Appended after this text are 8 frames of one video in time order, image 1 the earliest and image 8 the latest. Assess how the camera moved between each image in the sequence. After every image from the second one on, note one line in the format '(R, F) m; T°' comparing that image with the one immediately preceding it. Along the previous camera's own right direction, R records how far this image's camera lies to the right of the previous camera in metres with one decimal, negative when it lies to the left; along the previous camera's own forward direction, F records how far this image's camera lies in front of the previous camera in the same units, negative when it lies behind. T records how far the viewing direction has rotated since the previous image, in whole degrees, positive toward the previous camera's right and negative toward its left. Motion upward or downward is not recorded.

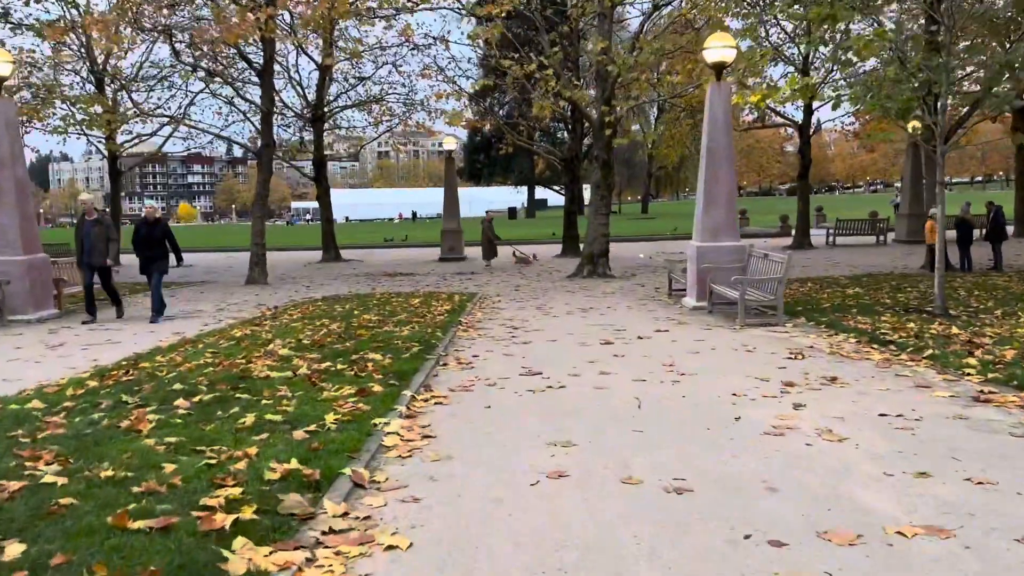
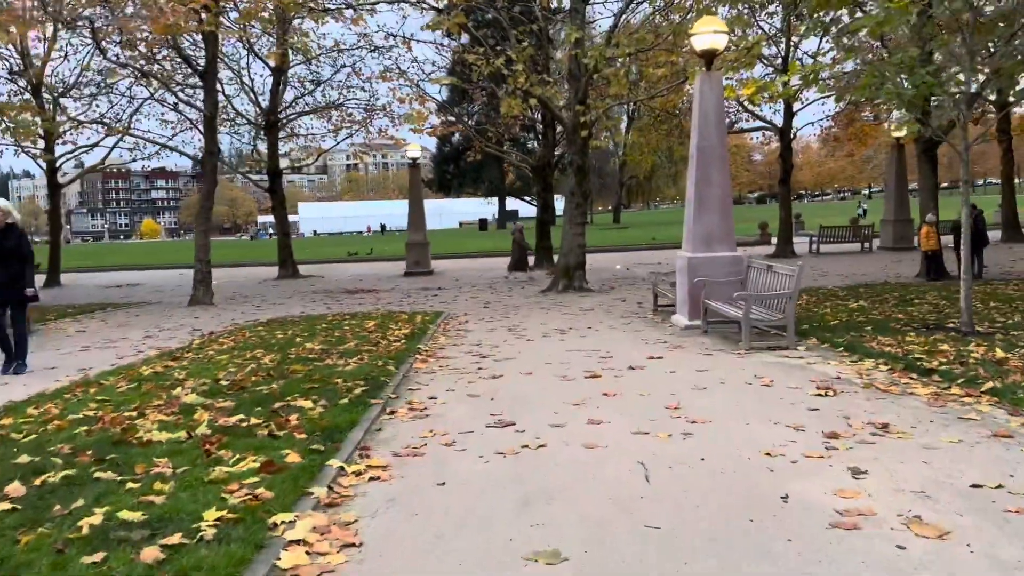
(+0.1, +1.5) m; +2°
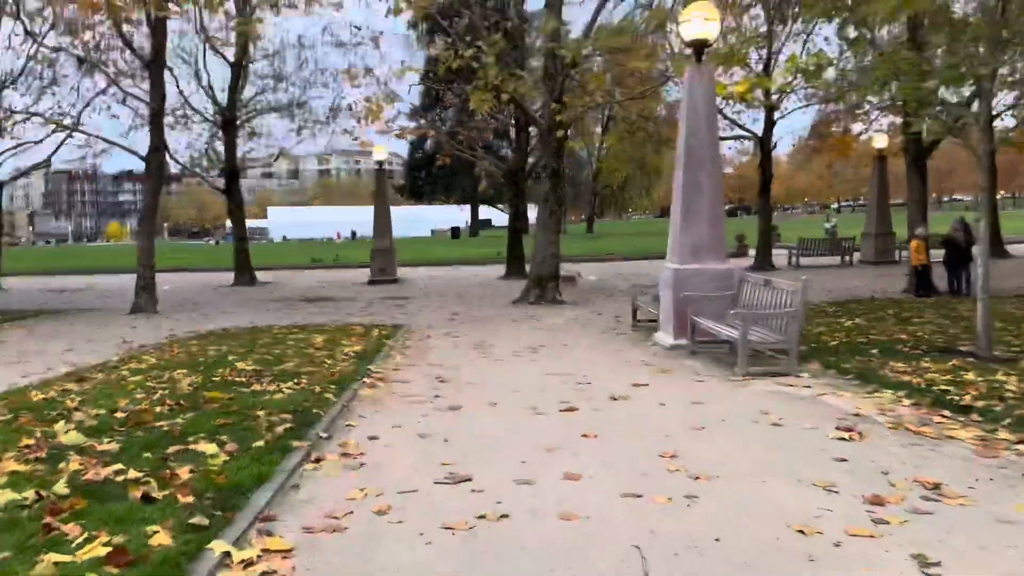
(+0.1, +1.2) m; +2°
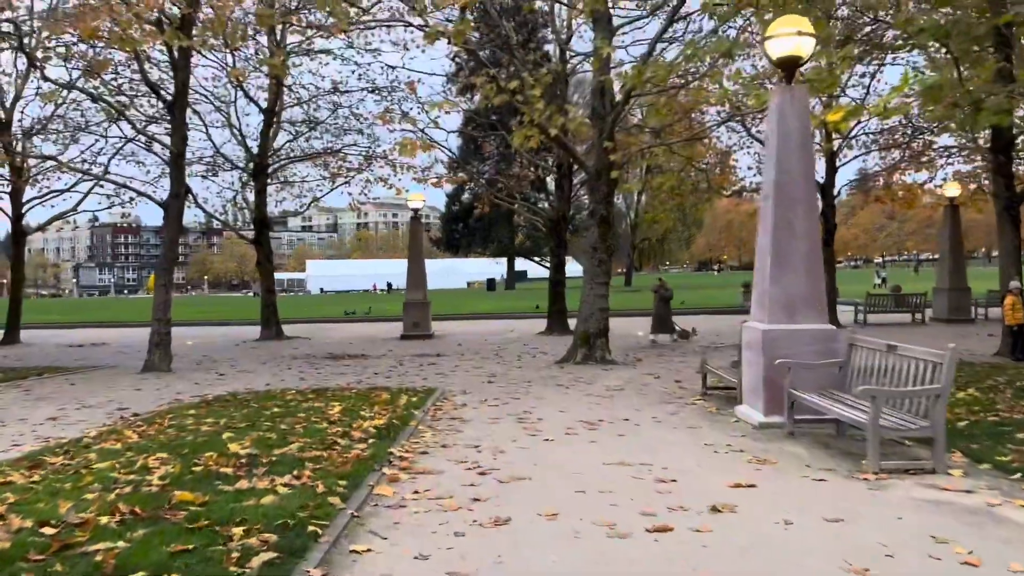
(-0.2, +1.6) m; -3°
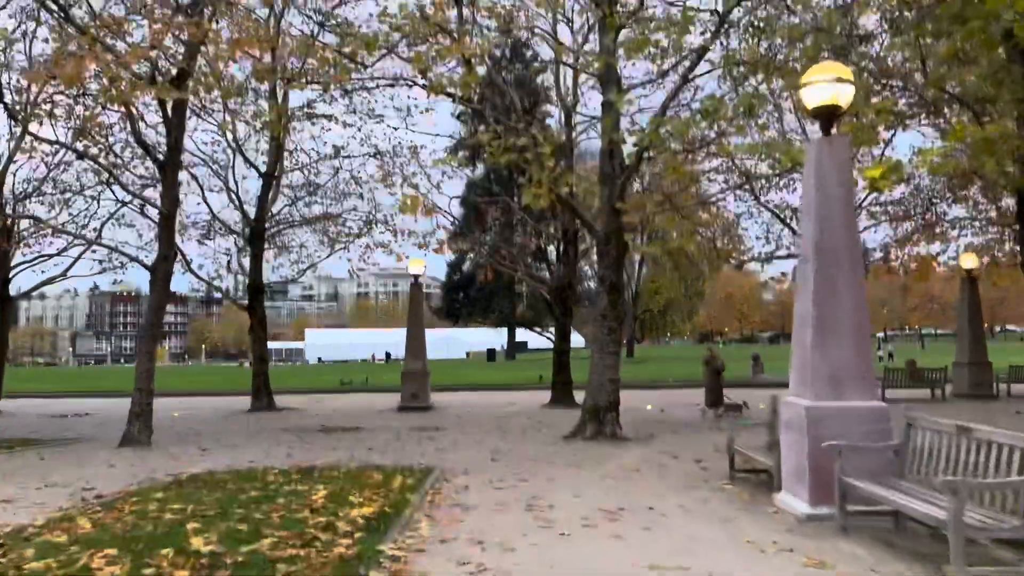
(-0.1, +0.8) m; 0°
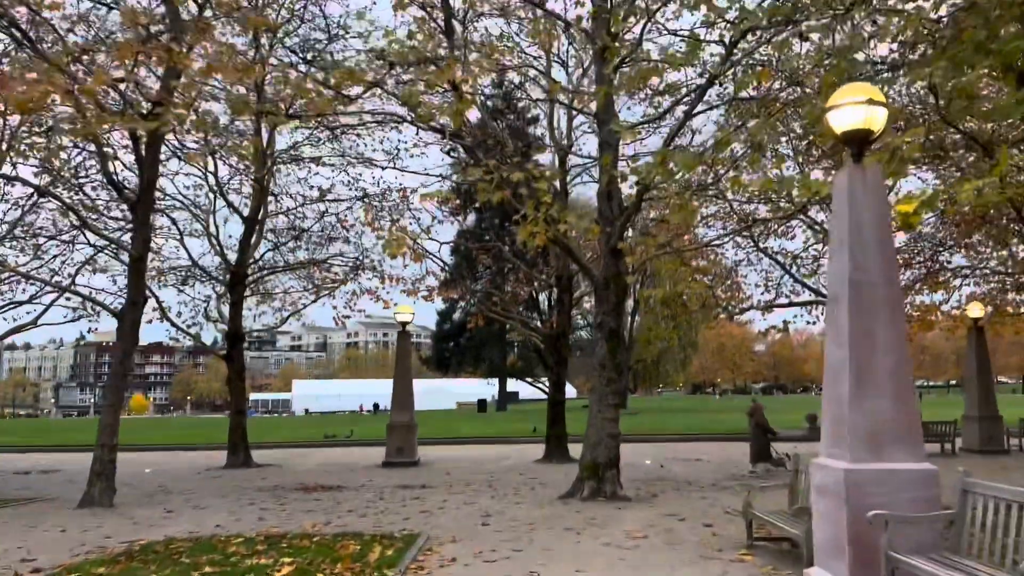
(0.0, +0.9) m; +1°
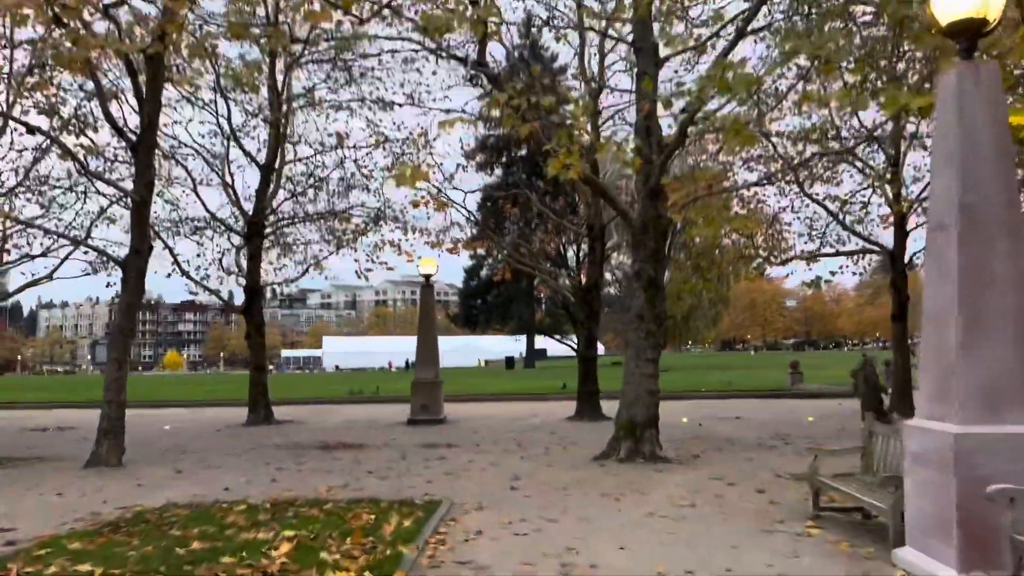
(0.0, +1.1) m; -2°
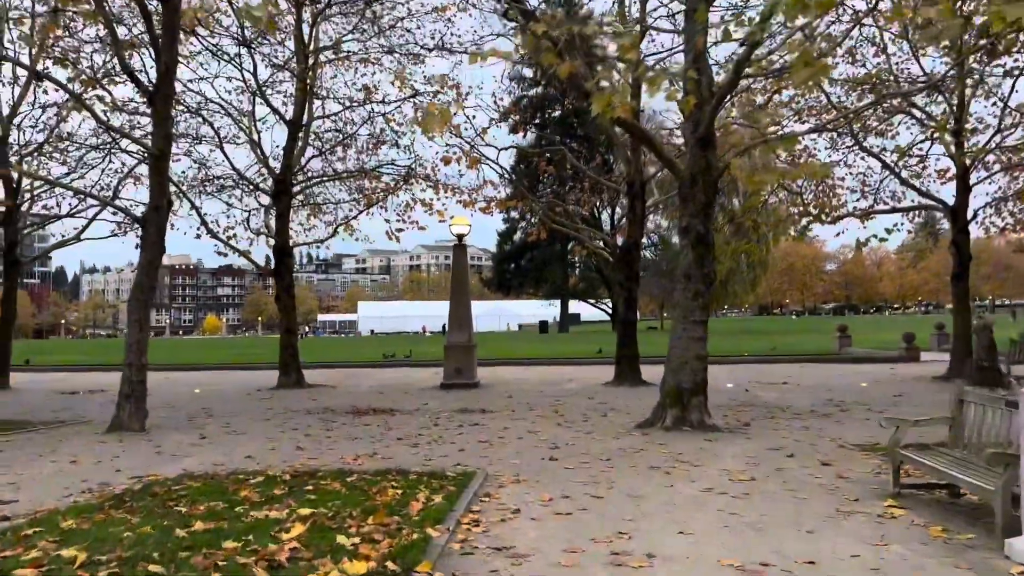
(-0.1, +0.8) m; -2°
